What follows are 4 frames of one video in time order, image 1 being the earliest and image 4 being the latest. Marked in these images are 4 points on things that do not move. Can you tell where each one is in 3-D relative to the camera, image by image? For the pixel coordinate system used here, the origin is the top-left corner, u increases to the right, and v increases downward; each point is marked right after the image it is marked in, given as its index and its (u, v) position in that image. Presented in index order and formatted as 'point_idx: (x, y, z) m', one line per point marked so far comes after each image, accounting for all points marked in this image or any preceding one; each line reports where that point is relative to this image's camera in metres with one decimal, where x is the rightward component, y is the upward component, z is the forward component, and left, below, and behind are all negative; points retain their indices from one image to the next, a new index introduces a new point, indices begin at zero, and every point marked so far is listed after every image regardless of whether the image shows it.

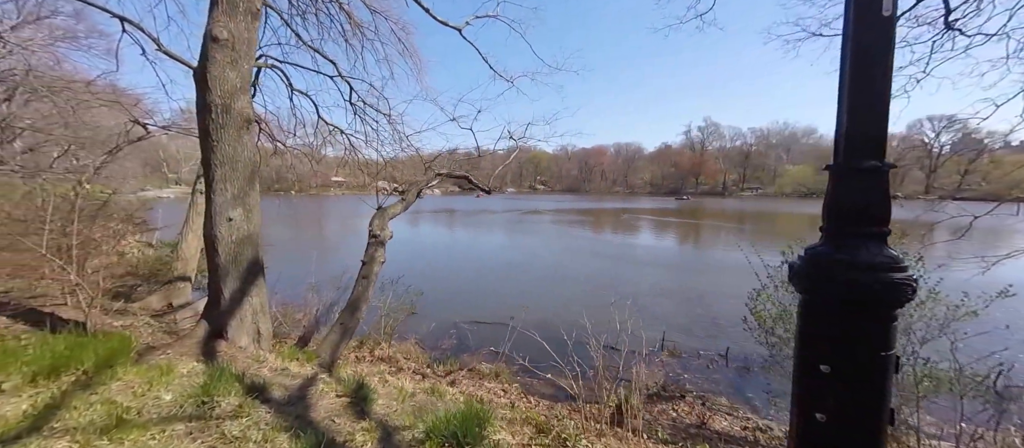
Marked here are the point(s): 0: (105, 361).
0: (-2.6, -0.9, +2.6) m
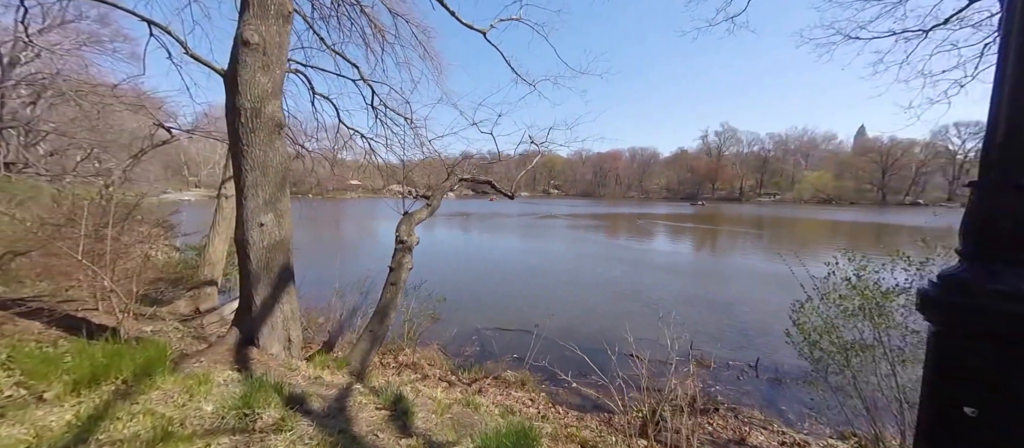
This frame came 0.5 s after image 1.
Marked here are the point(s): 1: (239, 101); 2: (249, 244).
0: (-2.3, -0.9, +2.6) m
1: (-2.4, +1.1, +3.6) m
2: (-2.3, -0.2, +3.6) m
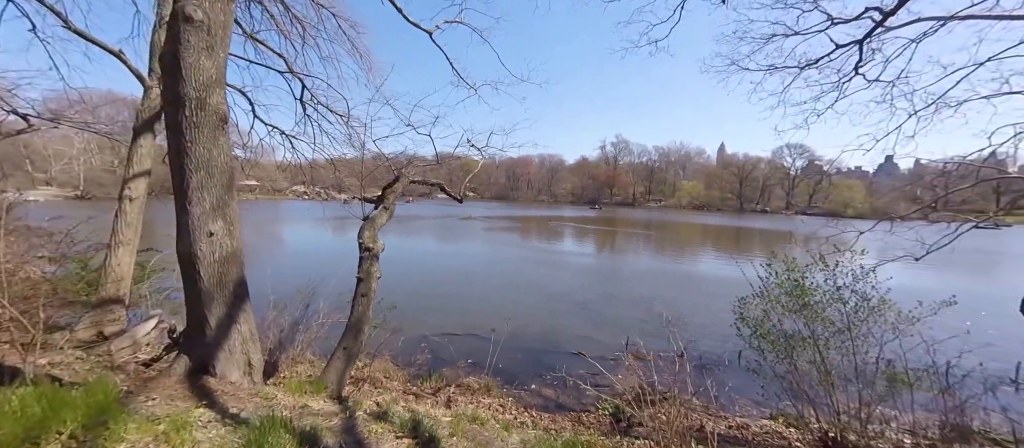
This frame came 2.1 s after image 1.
0: (-2.1, -1.0, +2.1) m
1: (-2.4, +1.0, +3.0) m
2: (-2.3, -0.2, +3.1) m
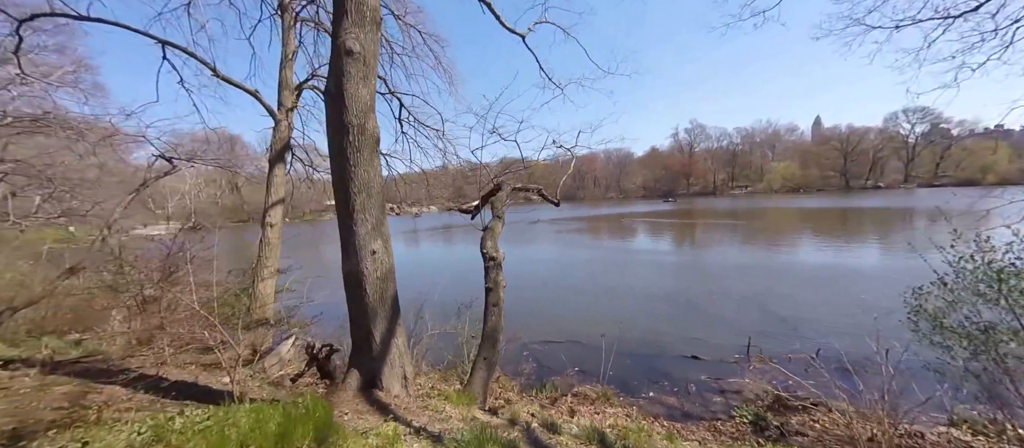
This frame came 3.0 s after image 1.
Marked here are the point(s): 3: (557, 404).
0: (-1.1, -1.1, +2.2) m
1: (-1.3, +0.8, +3.2) m
2: (-1.2, -0.4, +3.2) m
3: (+0.6, -2.3, +5.2) m
